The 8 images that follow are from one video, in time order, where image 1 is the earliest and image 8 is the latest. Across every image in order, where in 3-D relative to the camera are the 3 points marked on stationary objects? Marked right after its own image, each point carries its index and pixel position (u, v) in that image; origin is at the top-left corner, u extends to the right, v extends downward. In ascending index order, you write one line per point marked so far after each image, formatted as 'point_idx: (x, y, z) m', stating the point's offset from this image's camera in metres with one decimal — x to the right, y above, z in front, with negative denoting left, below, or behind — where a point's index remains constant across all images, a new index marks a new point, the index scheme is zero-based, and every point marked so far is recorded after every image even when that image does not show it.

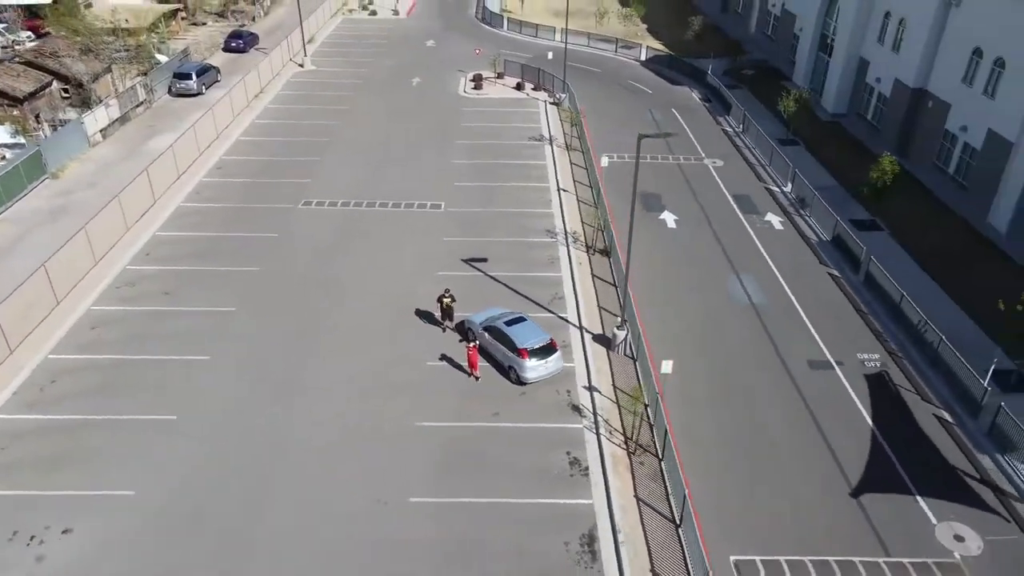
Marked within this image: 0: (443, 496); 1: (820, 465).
0: (-1.5, -5.1, +18.1) m
1: (+7.9, -4.5, +19.0) m
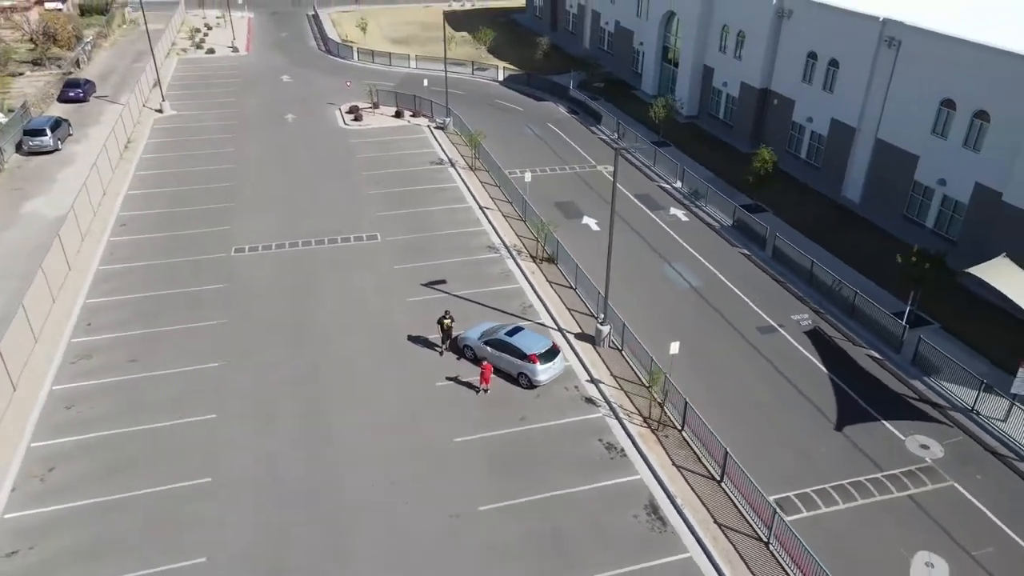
0: (0.0, -5.5, +19.3) m
1: (+8.8, -3.7, +22.5) m
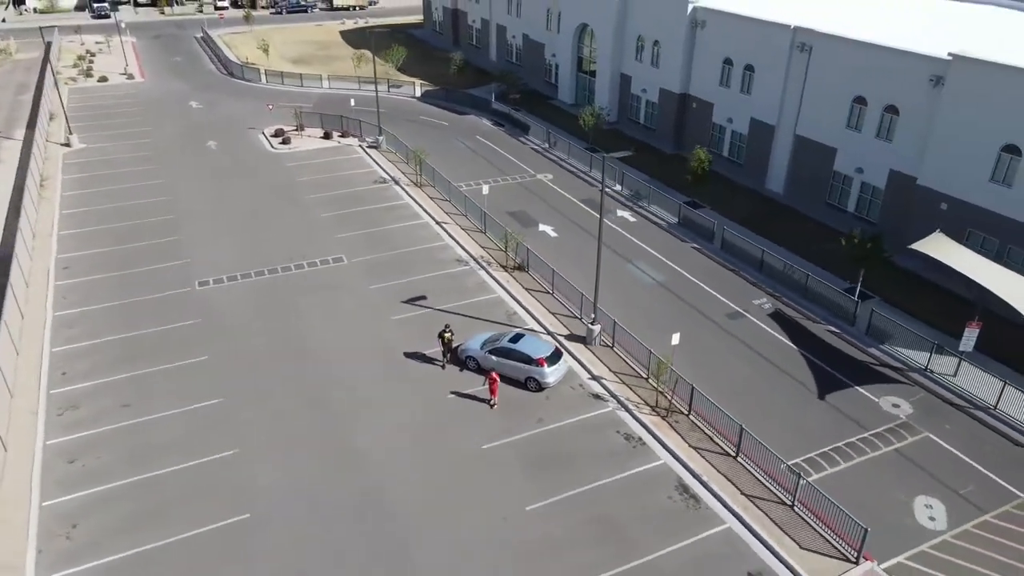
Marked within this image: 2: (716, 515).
0: (+1.1, -5.6, +20.2) m
1: (+9.1, -3.2, +24.6) m
2: (+5.4, -5.9, +19.5) m
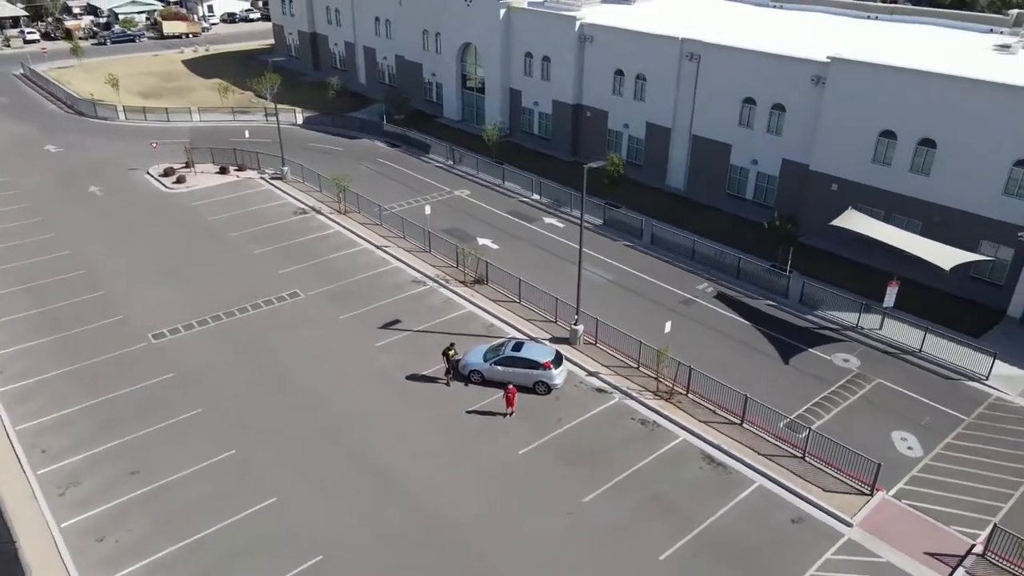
0: (+2.5, -5.7, +21.5) m
1: (+9.0, -2.5, +27.7) m
2: (+6.9, -5.5, +21.9) m
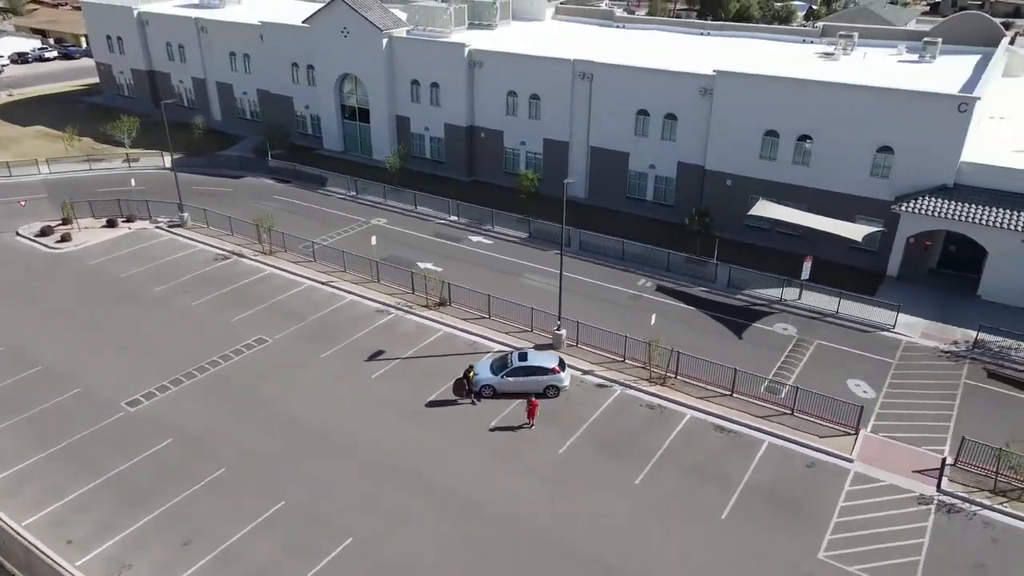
0: (+4.1, -5.7, +23.7) m
1: (+8.4, -2.0, +31.2) m
2: (+8.2, -5.0, +25.1) m
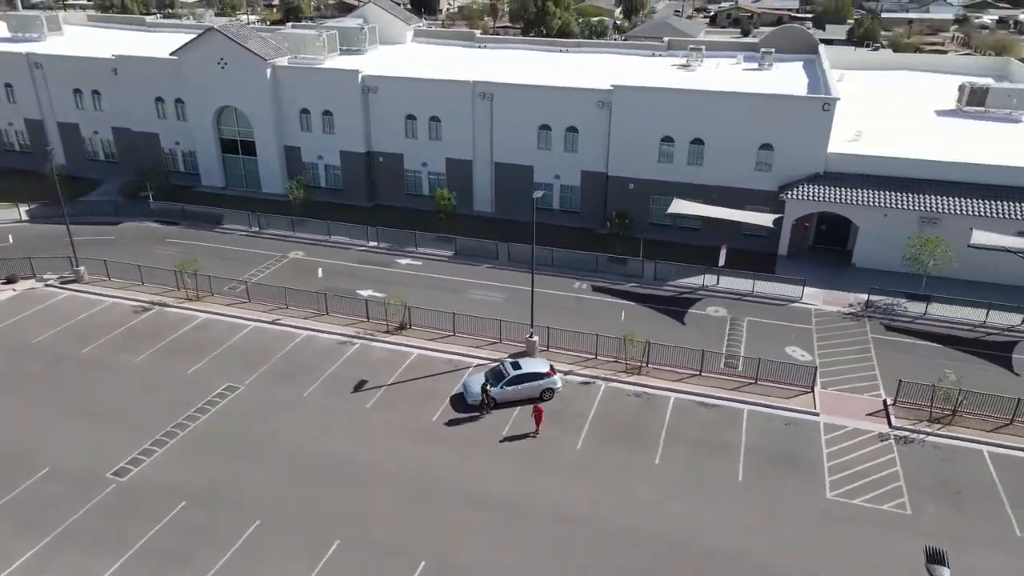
0: (+4.9, -5.6, +25.9) m
1: (+6.9, -1.7, +34.3) m
2: (+8.4, -4.5, +28.3) m
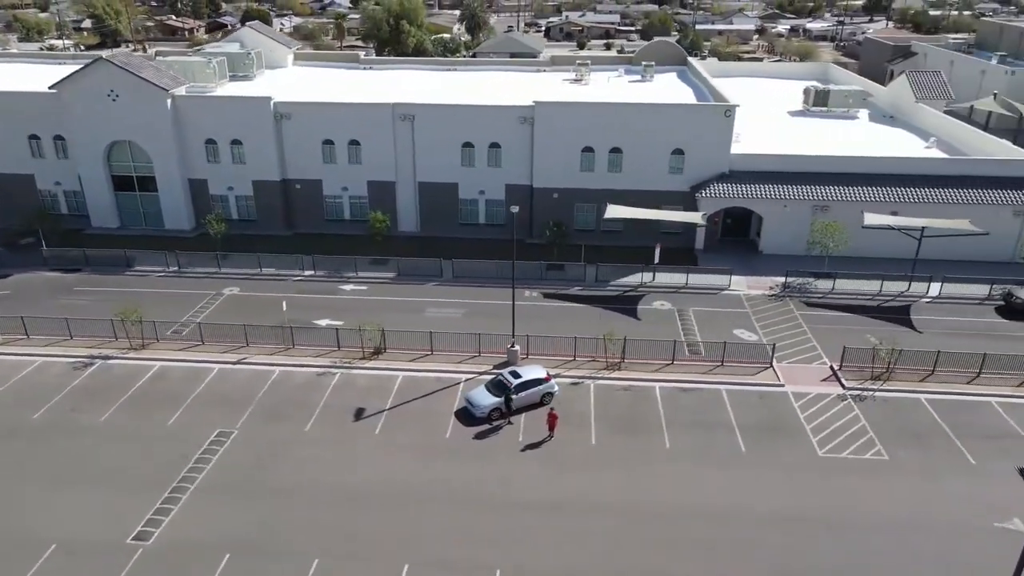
0: (+5.5, -5.6, +28.0) m
1: (+5.3, -1.7, +36.7) m
2: (+8.3, -4.2, +31.1) m
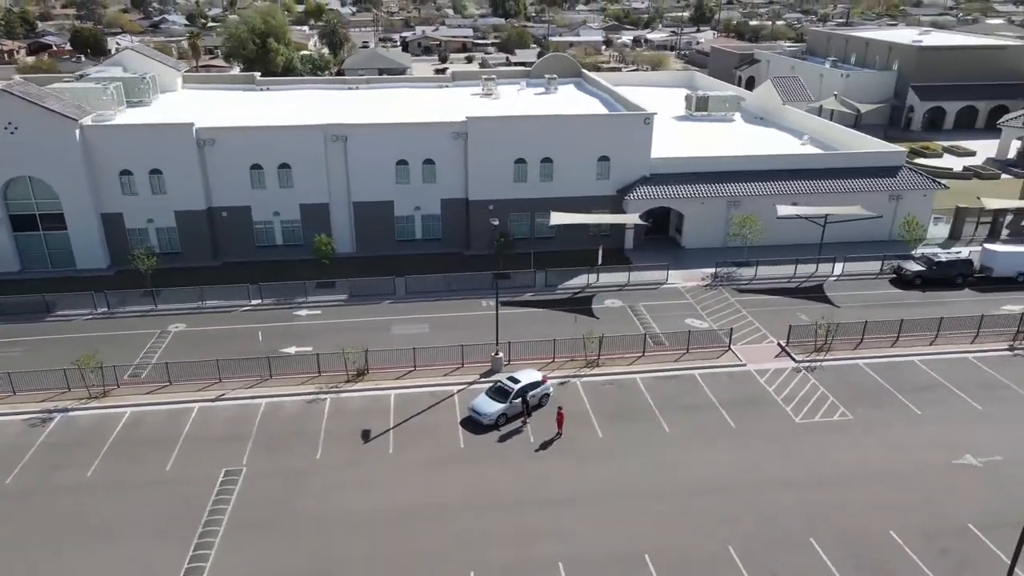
0: (+5.8, -5.4, +30.1) m
1: (+3.6, -1.8, +38.6) m
2: (+7.8, -3.9, +33.7) m
